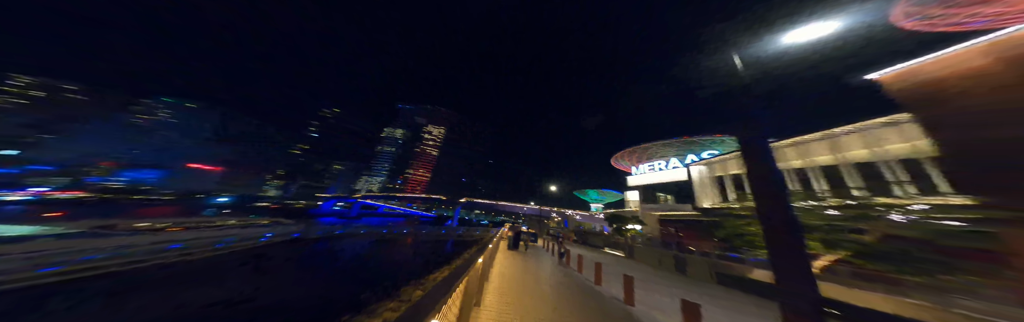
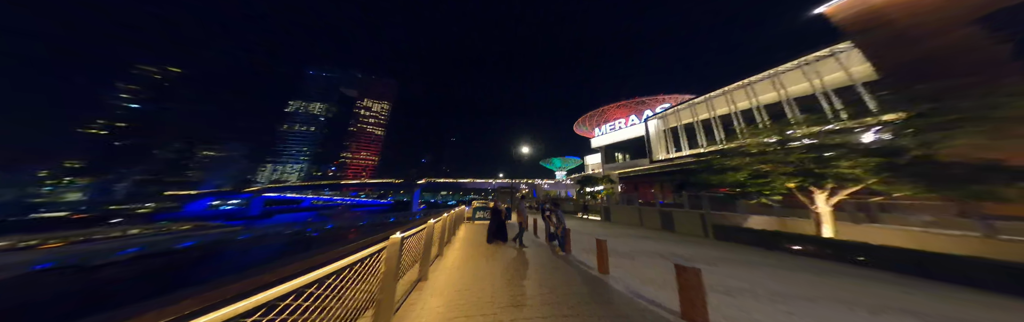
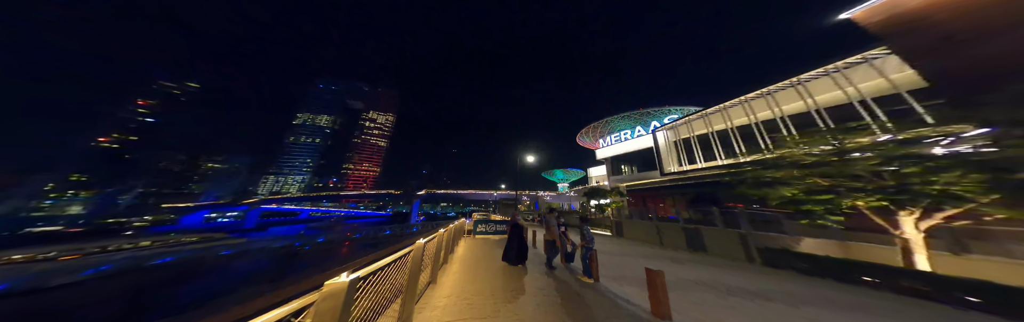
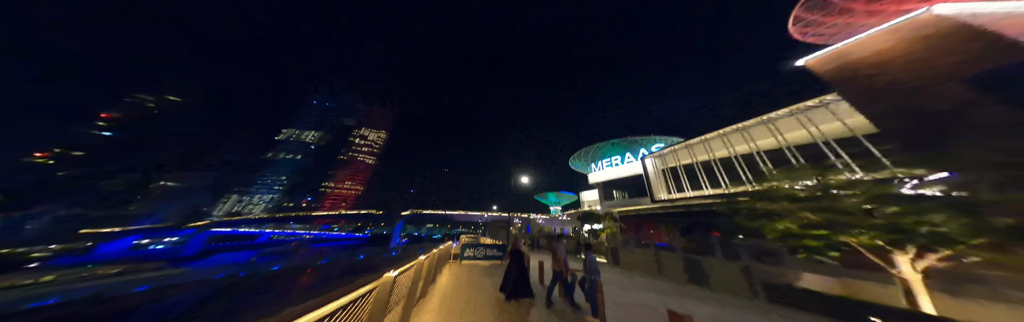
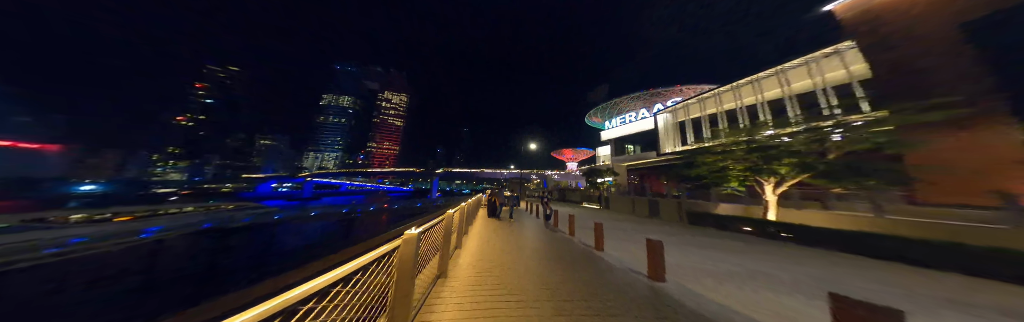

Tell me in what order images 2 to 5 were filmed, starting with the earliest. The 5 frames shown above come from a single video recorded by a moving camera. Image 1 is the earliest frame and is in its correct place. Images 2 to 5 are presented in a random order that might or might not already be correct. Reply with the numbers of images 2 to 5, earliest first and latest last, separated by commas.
5, 2, 3, 4
